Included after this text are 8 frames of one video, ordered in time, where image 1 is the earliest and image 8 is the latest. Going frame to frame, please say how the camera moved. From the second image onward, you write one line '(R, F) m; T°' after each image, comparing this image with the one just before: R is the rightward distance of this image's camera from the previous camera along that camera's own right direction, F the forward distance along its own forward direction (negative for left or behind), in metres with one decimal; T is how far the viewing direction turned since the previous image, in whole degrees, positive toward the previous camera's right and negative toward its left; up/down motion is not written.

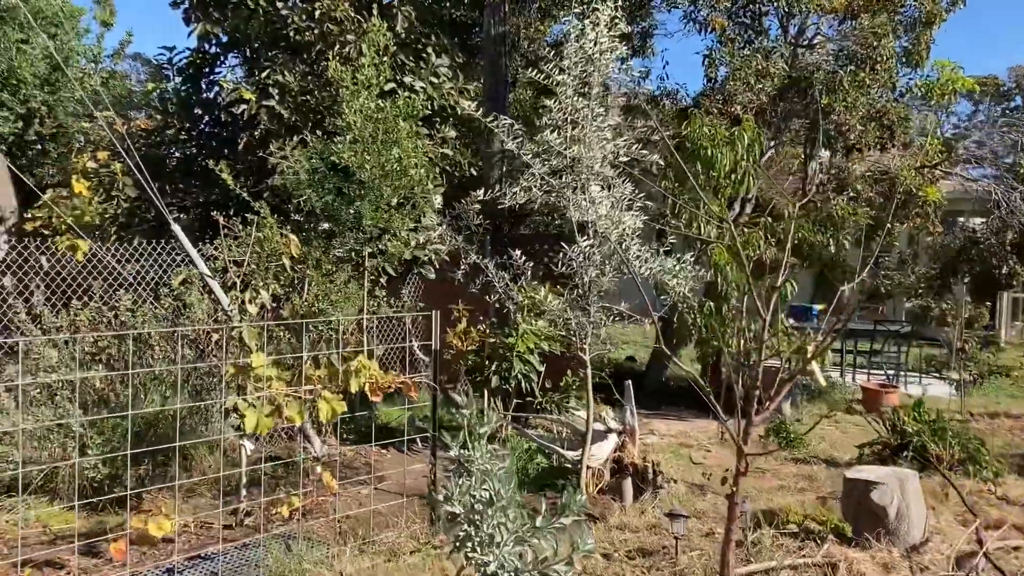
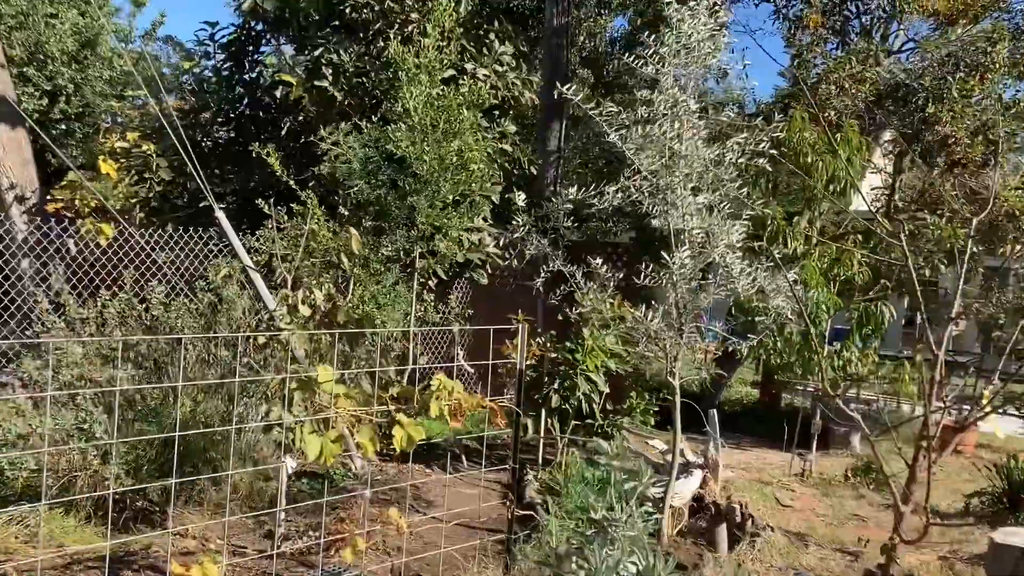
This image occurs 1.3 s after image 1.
(-0.3, +0.5) m; -1°
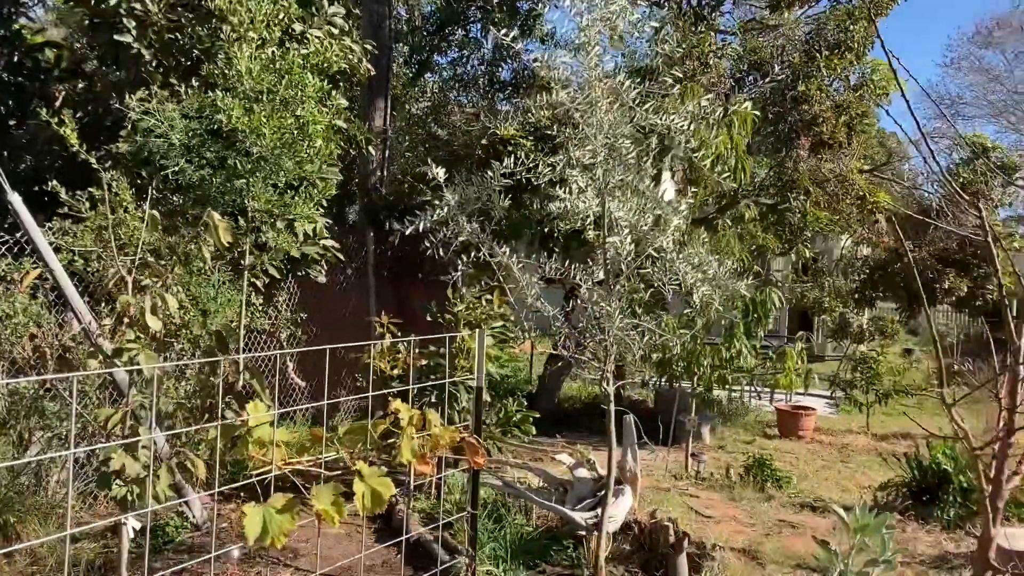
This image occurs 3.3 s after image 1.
(-0.5, +0.8) m; +15°
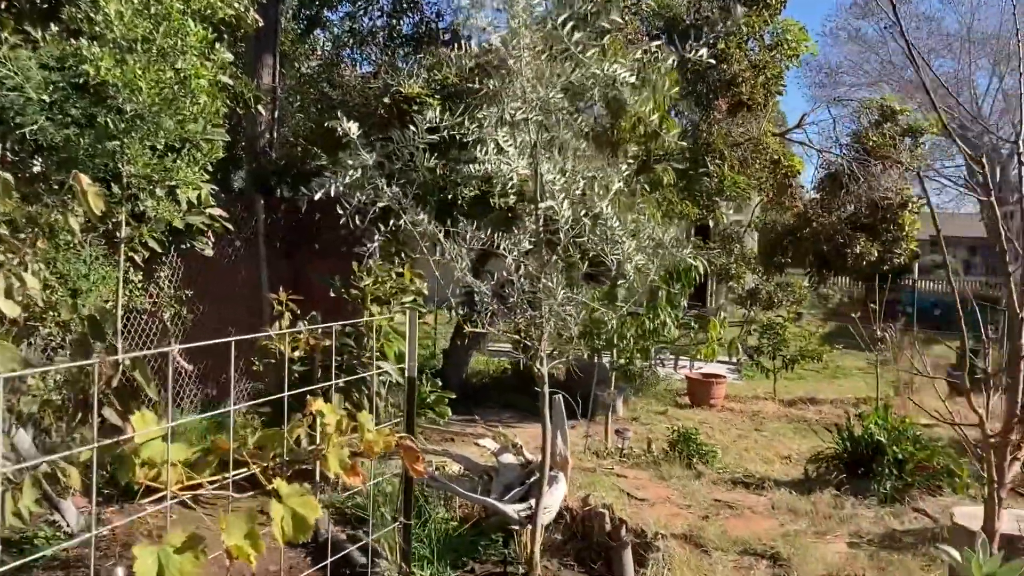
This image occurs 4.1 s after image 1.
(-0.1, +0.4) m; +7°
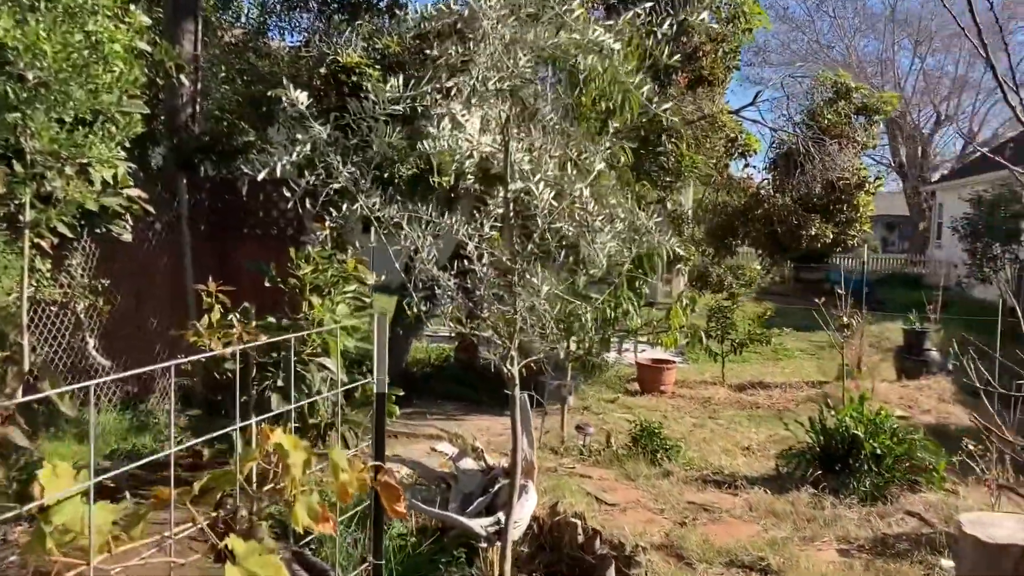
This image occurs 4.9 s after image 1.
(-0.1, +0.3) m; +4°
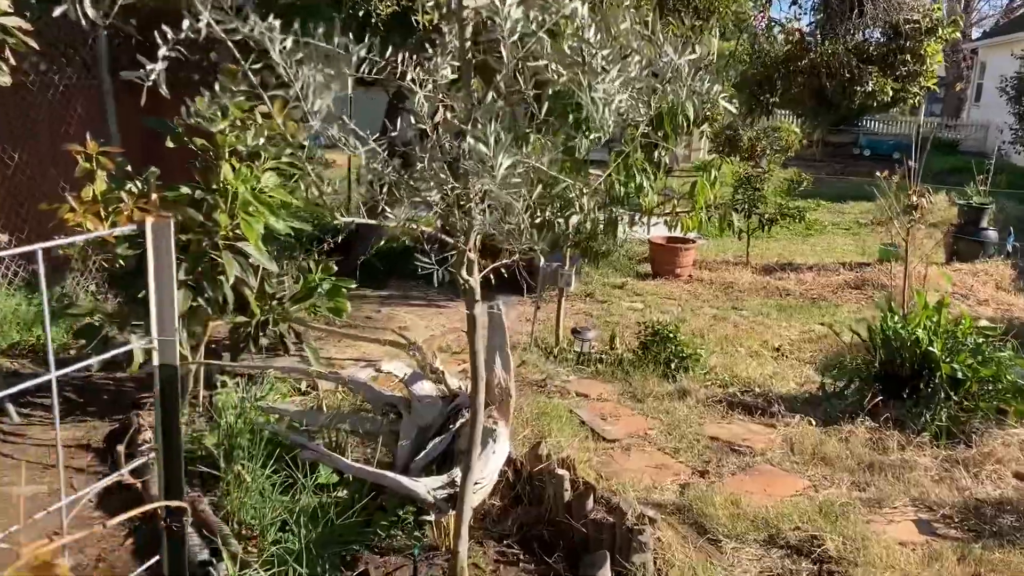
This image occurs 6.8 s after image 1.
(+0.1, +0.9) m; -1°
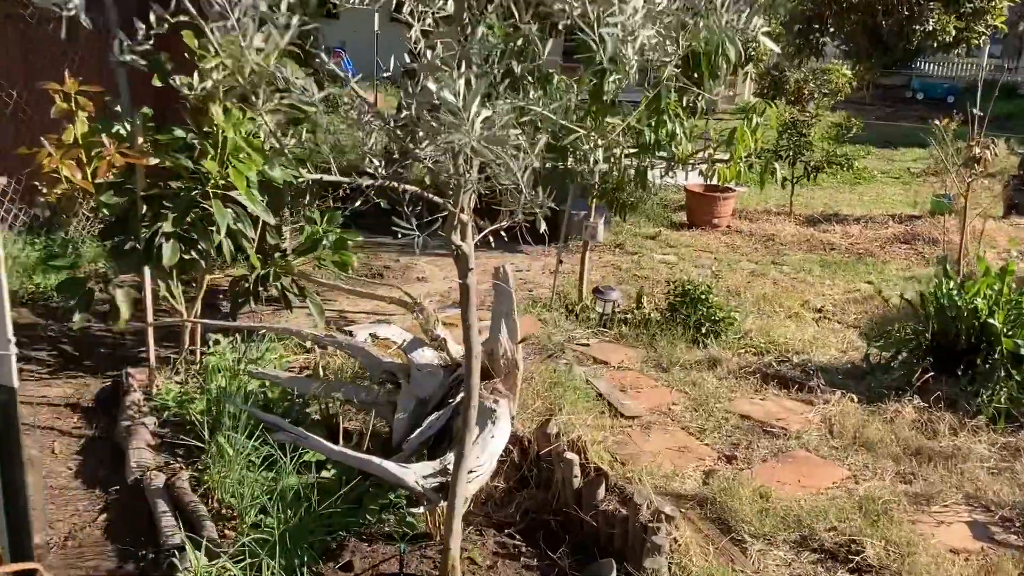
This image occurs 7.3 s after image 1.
(+0.1, +0.3) m; -2°
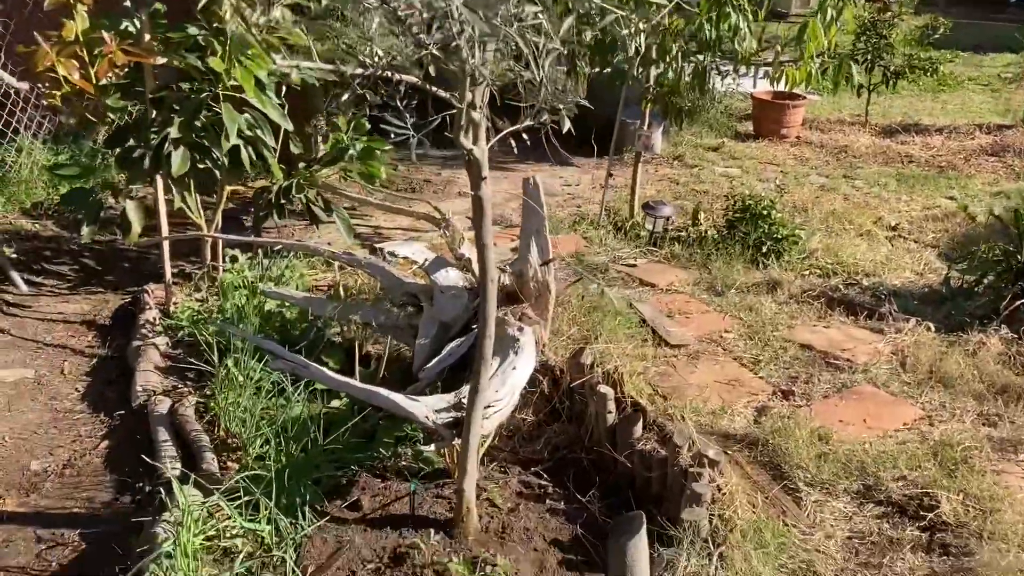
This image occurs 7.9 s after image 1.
(+0.1, +0.2) m; -4°
